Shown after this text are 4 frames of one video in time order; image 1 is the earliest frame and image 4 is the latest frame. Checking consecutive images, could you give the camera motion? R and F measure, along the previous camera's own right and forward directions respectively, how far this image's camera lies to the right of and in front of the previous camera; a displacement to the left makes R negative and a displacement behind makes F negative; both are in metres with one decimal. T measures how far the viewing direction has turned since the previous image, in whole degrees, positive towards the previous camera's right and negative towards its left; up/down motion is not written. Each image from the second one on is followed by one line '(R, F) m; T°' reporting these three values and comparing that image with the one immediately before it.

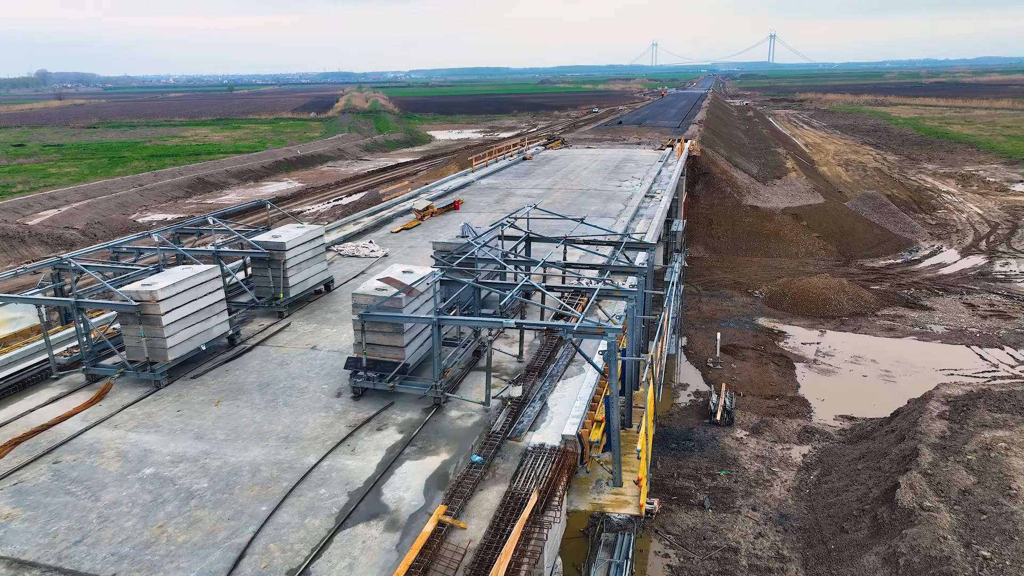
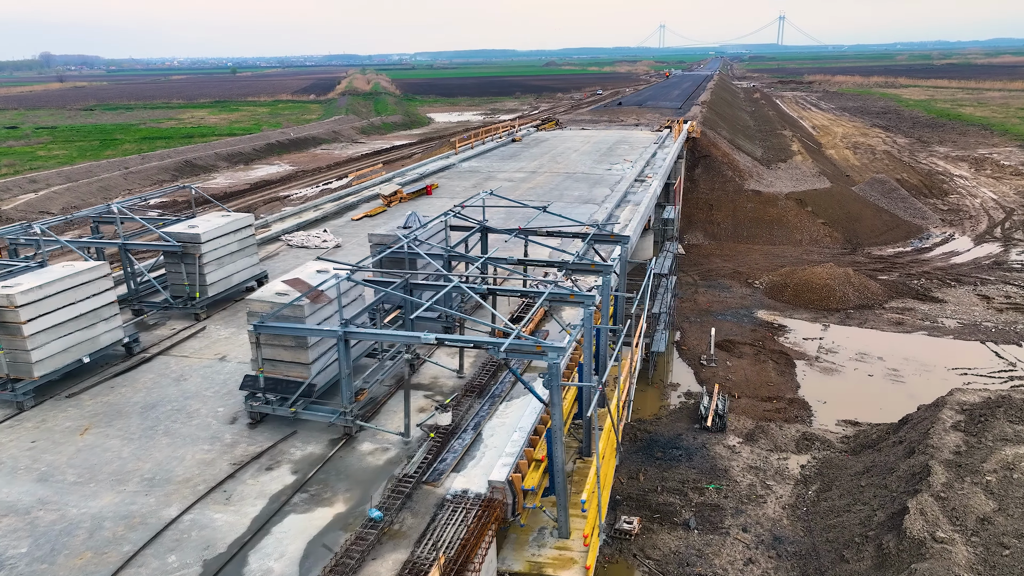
(+0.9, +1.7) m; 0°
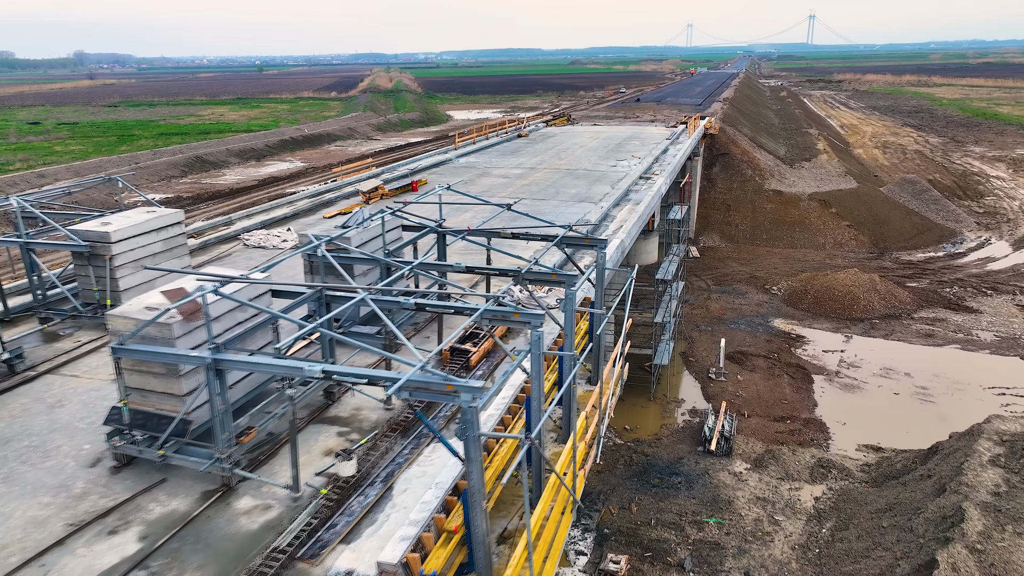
(+1.0, +1.7) m; -2°
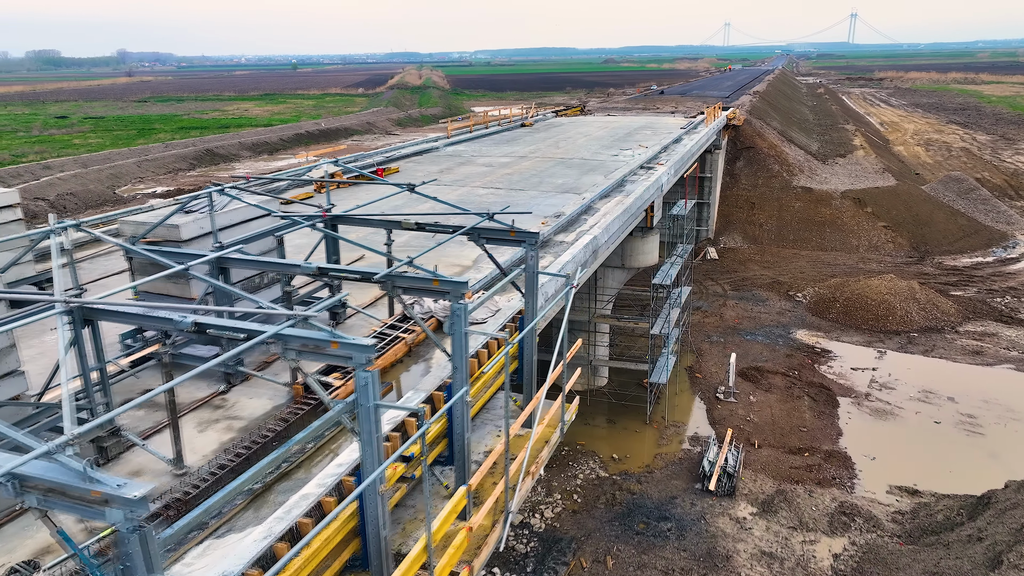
(+1.4, +2.6) m; -3°
